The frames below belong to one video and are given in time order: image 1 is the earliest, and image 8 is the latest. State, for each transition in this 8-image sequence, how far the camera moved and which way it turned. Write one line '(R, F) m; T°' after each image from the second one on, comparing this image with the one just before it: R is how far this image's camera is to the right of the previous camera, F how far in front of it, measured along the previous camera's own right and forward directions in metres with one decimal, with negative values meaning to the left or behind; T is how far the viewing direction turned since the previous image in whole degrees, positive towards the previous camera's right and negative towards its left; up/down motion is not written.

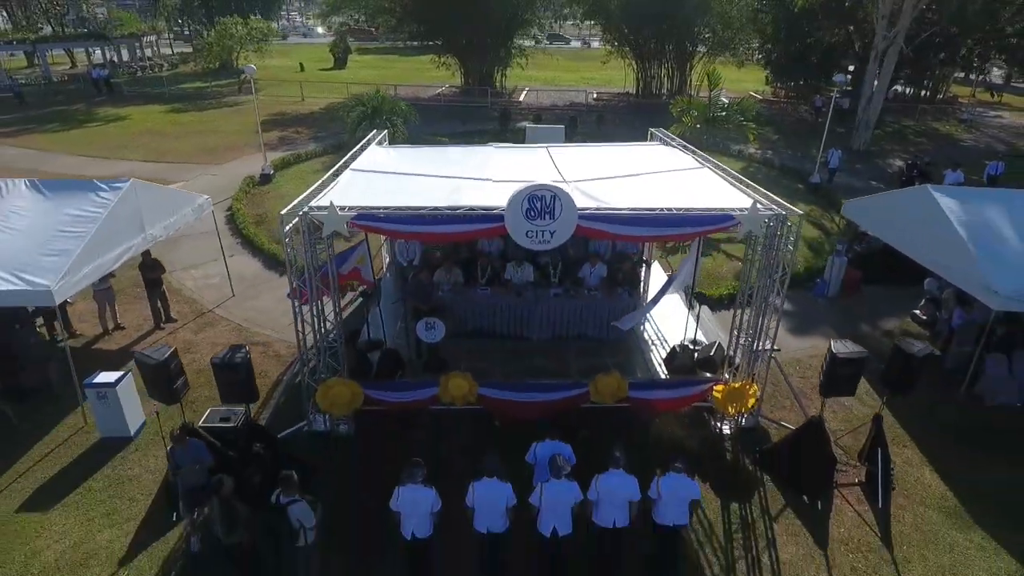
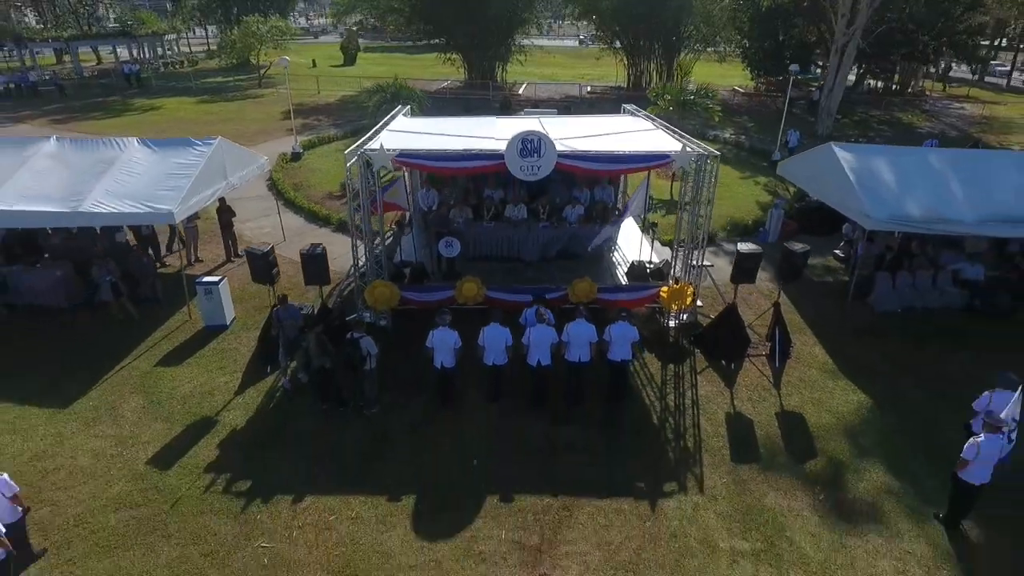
(0.0, -2.9) m; 0°
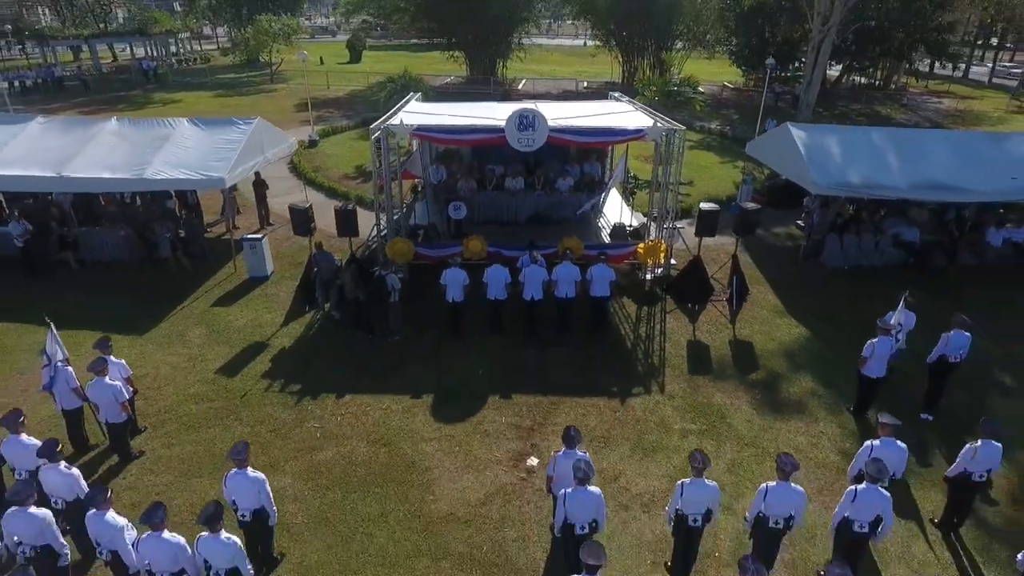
(0.0, -1.9) m; 0°
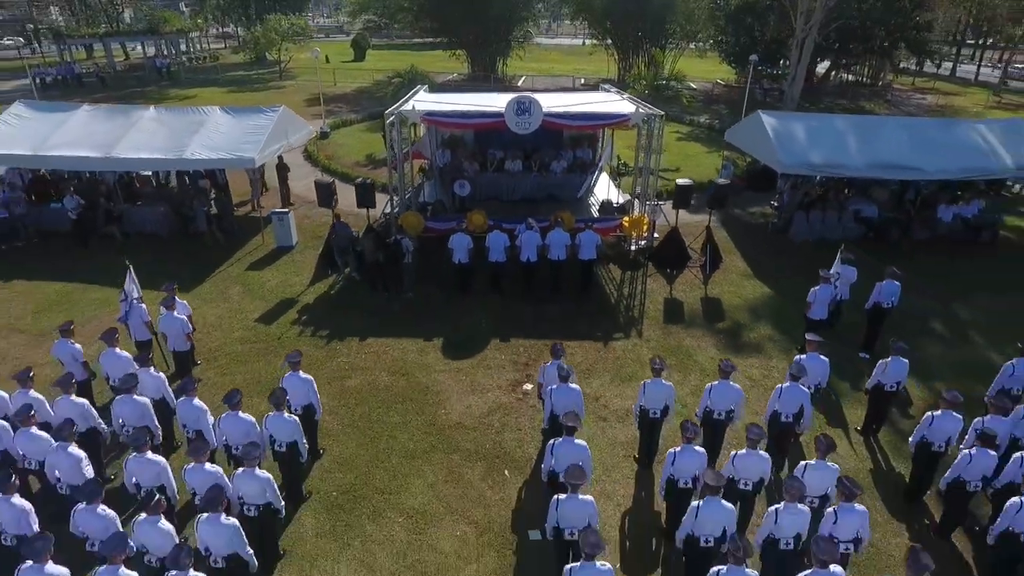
(0.0, -1.6) m; 0°
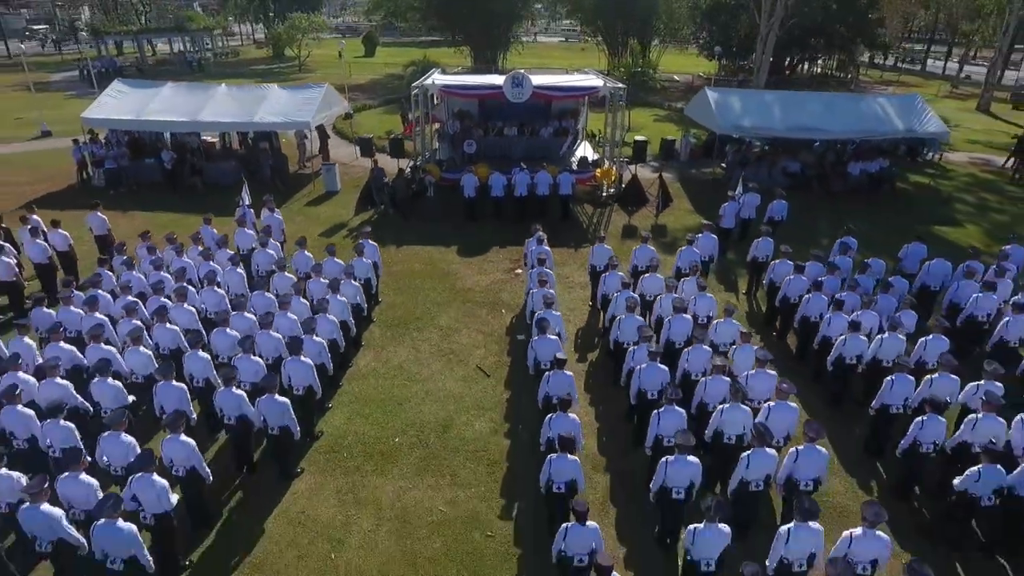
(+0.1, -4.1) m; 0°
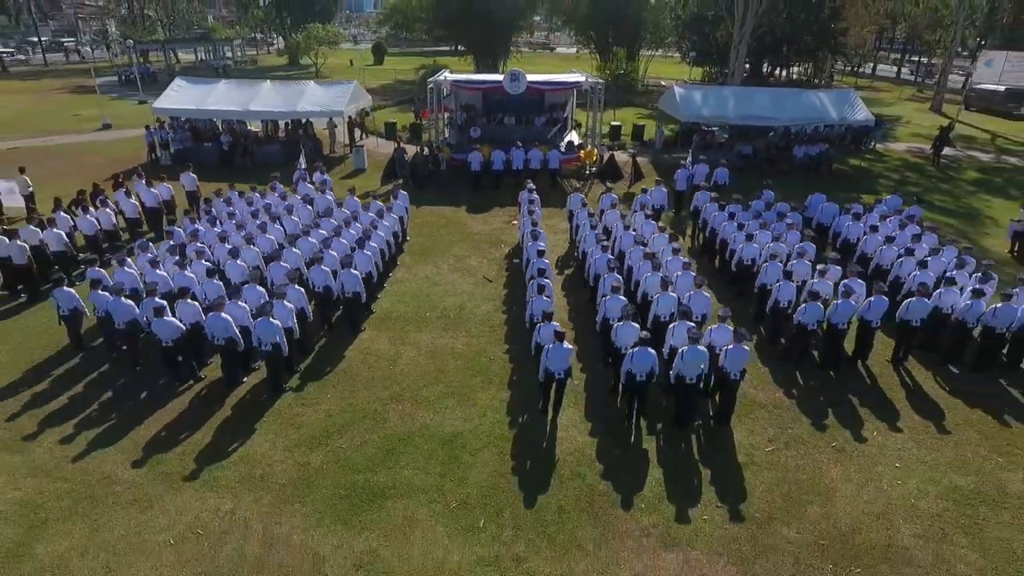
(+0.1, -3.8) m; 0°
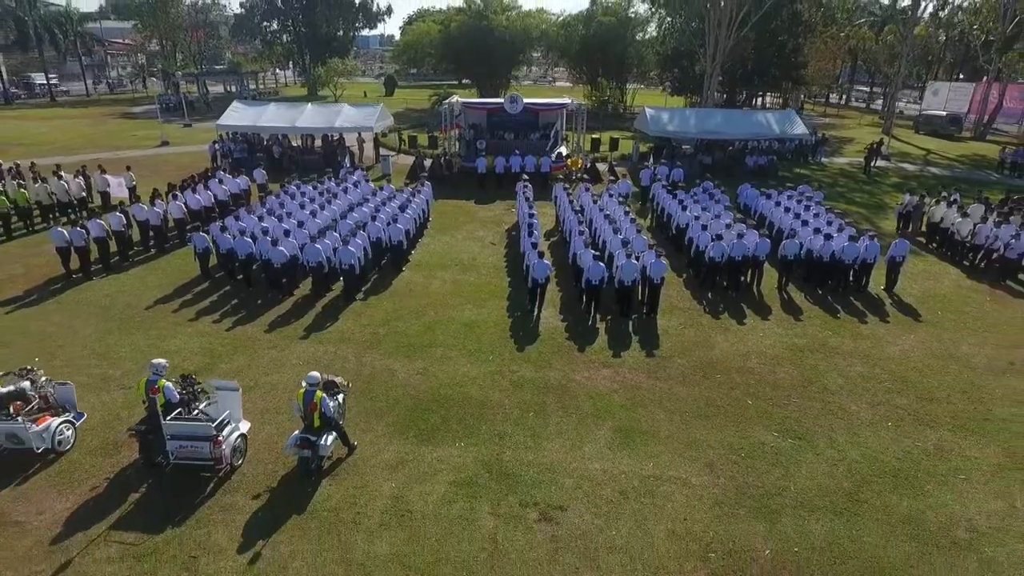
(0.0, -4.6) m; 0°
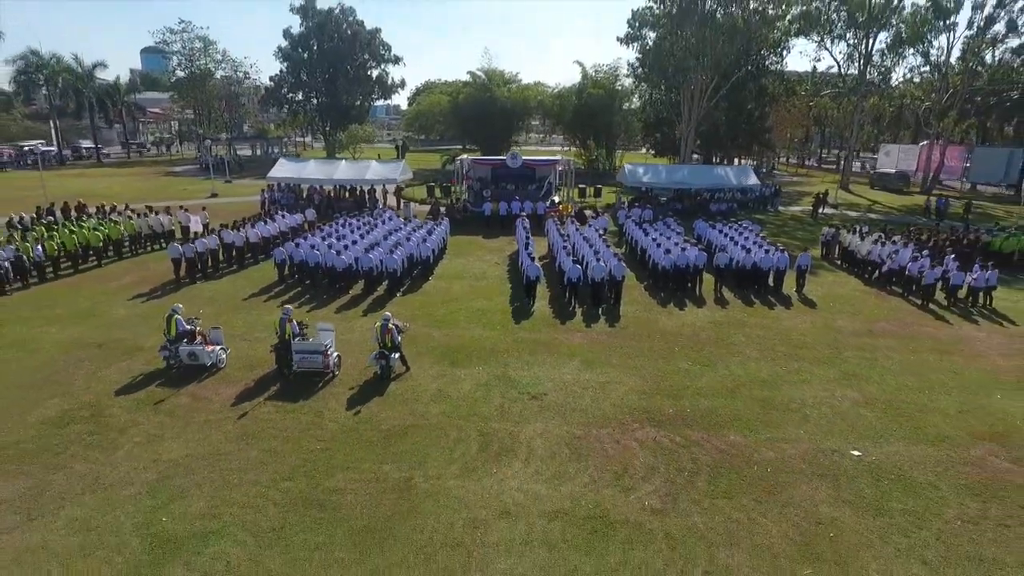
(0.0, -4.9) m; 0°
